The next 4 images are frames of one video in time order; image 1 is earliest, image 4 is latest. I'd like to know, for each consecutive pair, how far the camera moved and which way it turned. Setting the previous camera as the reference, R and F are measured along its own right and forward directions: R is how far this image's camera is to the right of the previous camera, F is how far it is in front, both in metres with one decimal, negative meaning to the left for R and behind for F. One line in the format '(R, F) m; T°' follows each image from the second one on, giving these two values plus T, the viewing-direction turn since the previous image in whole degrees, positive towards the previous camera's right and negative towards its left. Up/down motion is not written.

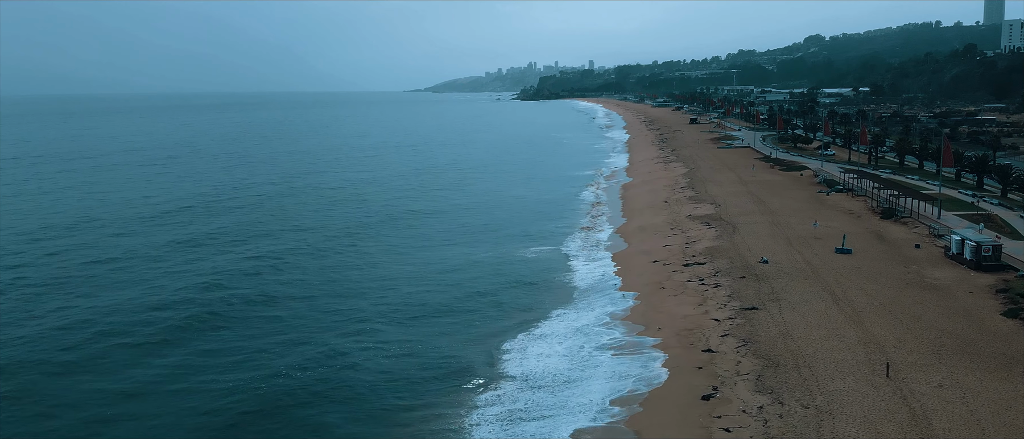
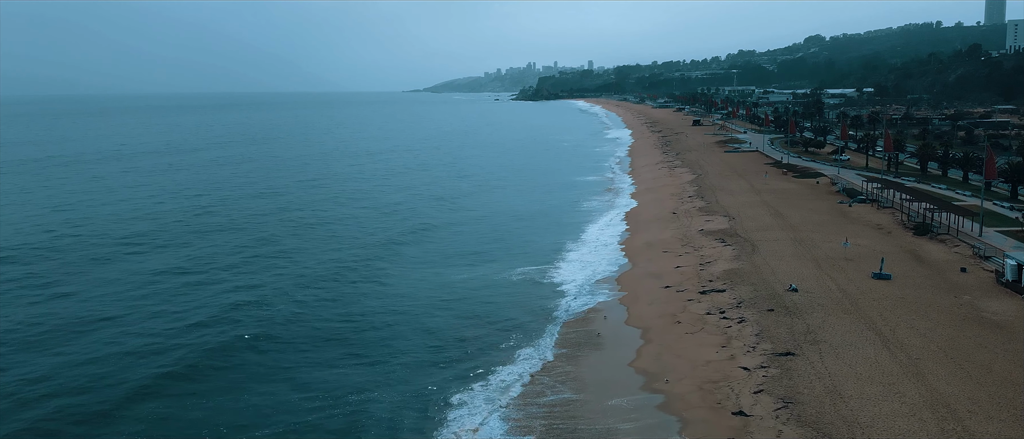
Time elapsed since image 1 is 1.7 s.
(+0.2, +2.8) m; 0°
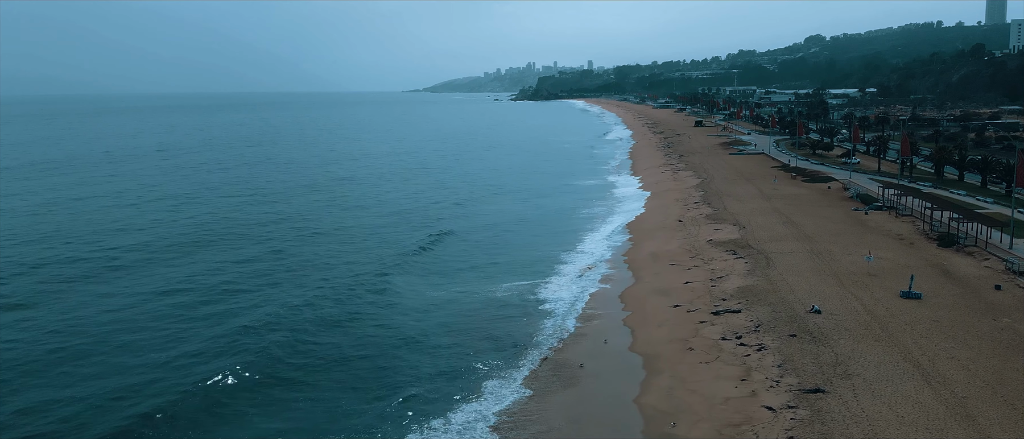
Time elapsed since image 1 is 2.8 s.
(+0.1, +1.7) m; 0°
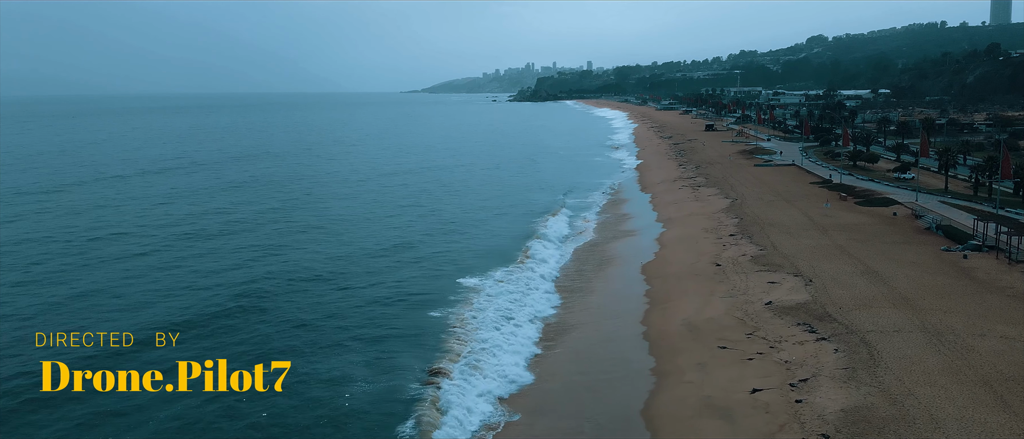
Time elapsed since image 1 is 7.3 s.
(+0.5, +7.3) m; 0°
